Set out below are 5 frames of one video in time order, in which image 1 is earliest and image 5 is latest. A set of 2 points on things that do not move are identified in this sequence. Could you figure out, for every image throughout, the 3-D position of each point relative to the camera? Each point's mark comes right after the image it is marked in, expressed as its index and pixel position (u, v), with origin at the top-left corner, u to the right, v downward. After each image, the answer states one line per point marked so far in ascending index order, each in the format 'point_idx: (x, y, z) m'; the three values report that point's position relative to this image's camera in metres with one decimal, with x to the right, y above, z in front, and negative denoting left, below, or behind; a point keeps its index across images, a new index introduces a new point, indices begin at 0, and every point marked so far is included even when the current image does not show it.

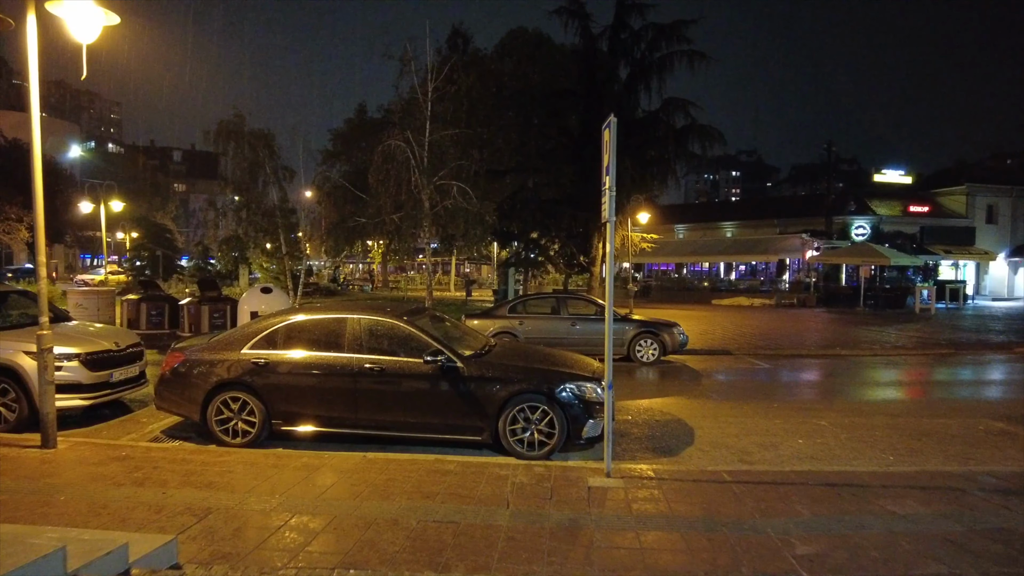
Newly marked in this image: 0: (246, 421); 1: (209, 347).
0: (-2.9, -1.4, +7.3) m
1: (-3.4, -0.7, +7.5) m
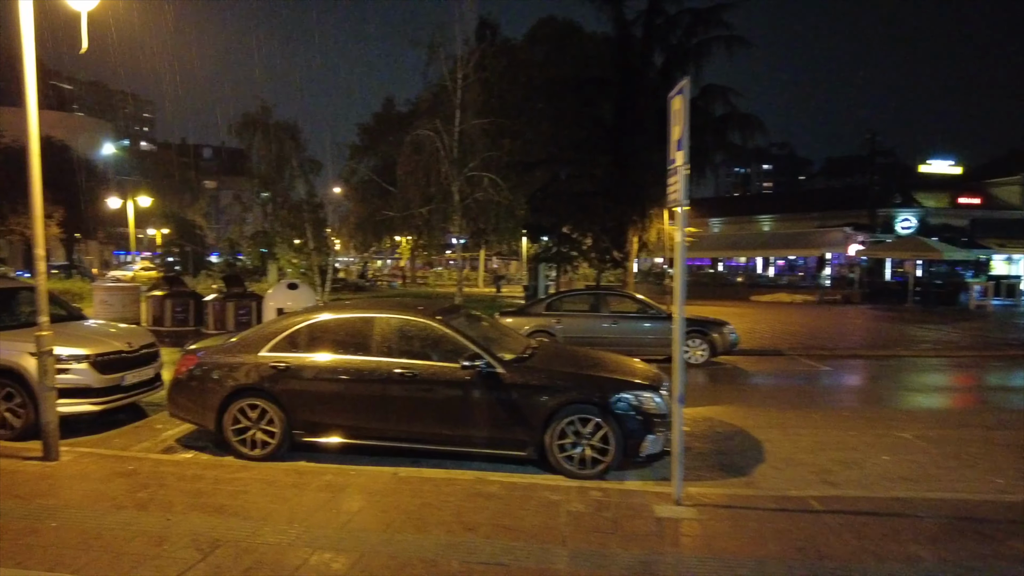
0: (-2.4, -1.4, +6.6) m
1: (-2.9, -0.6, +6.8) m
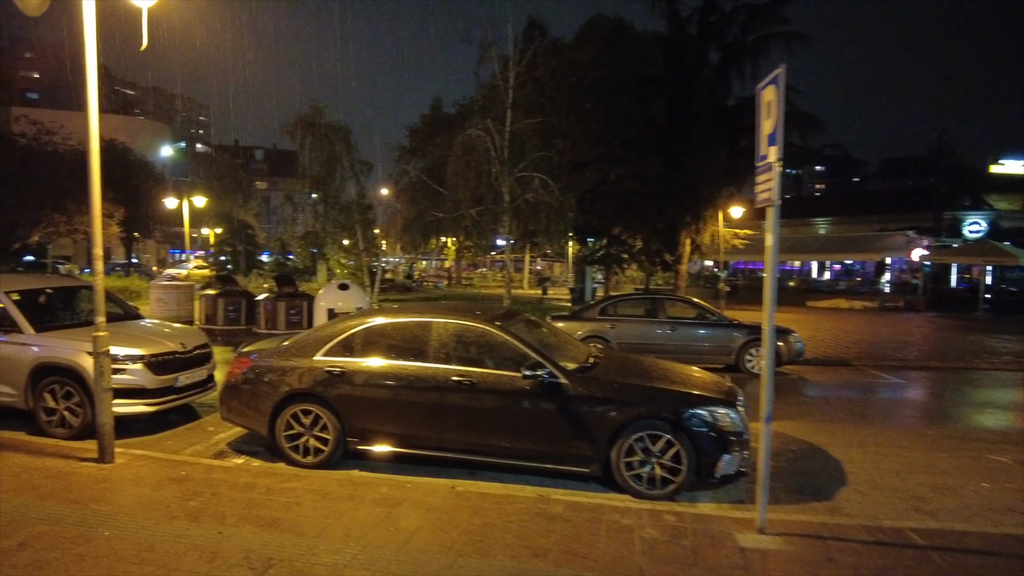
0: (-1.8, -1.4, +6.4) m
1: (-2.3, -0.6, +6.6) m
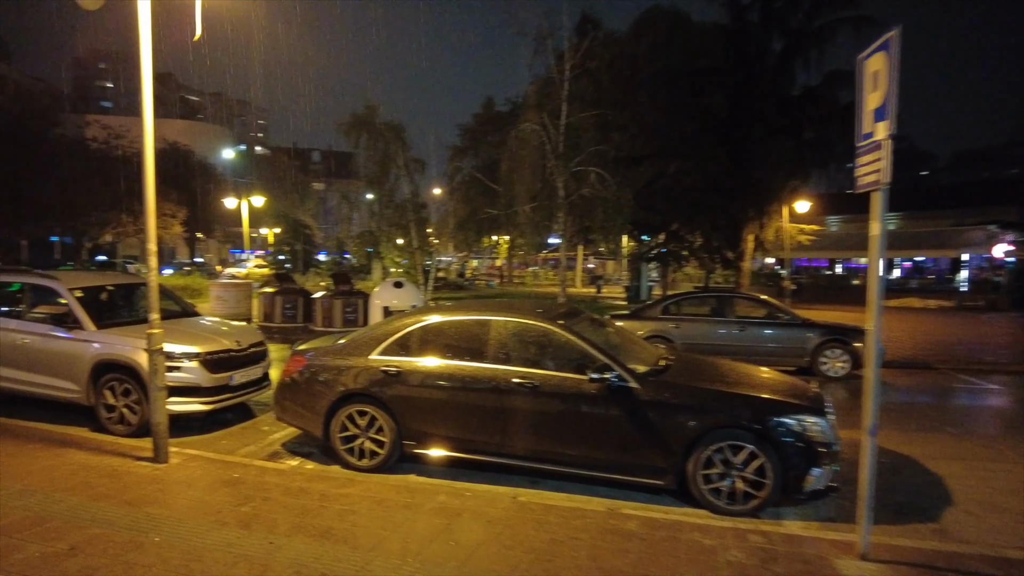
0: (-1.3, -1.4, +6.1) m
1: (-1.7, -0.6, +6.4) m
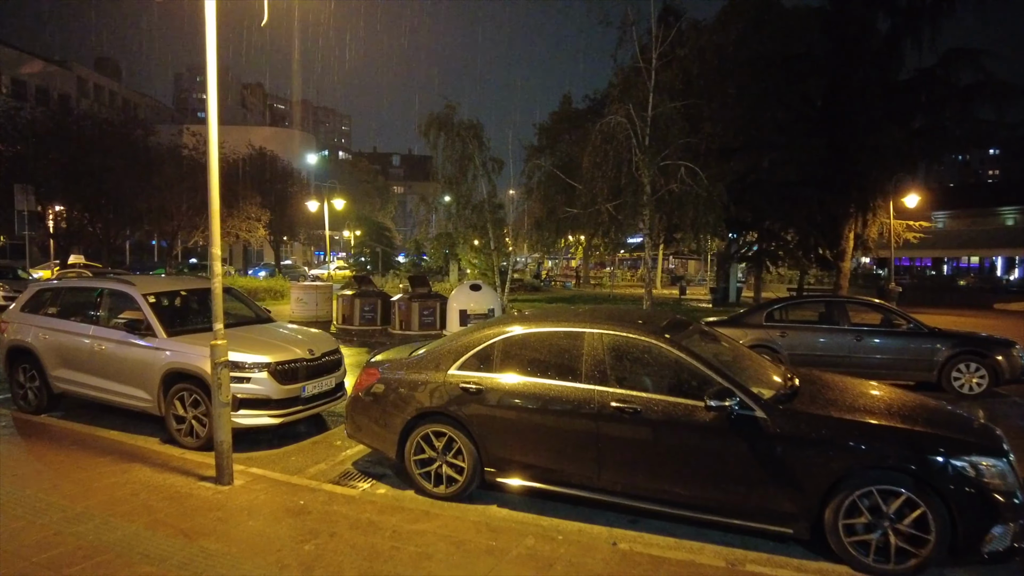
0: (-0.5, -1.5, +5.5) m
1: (-0.9, -0.7, +5.8) m
